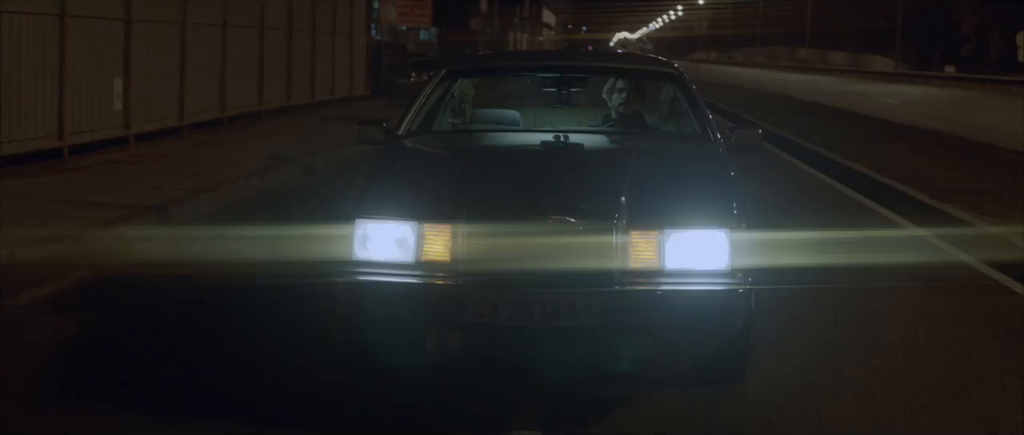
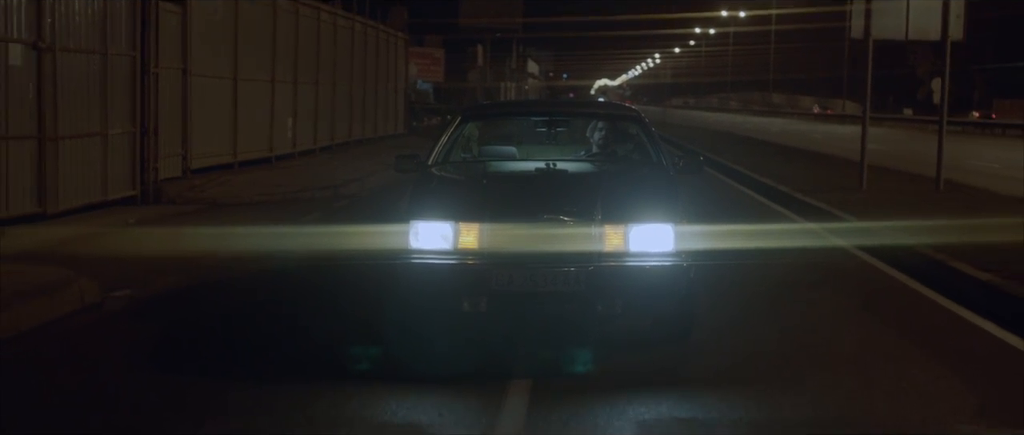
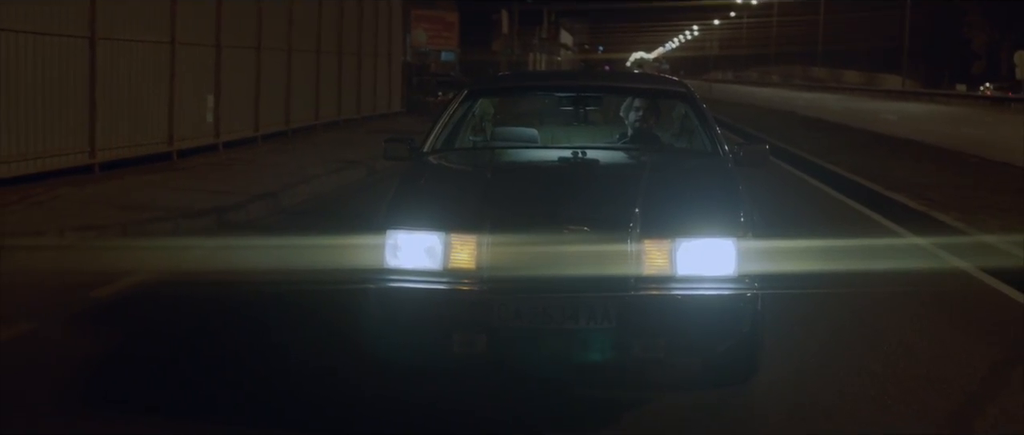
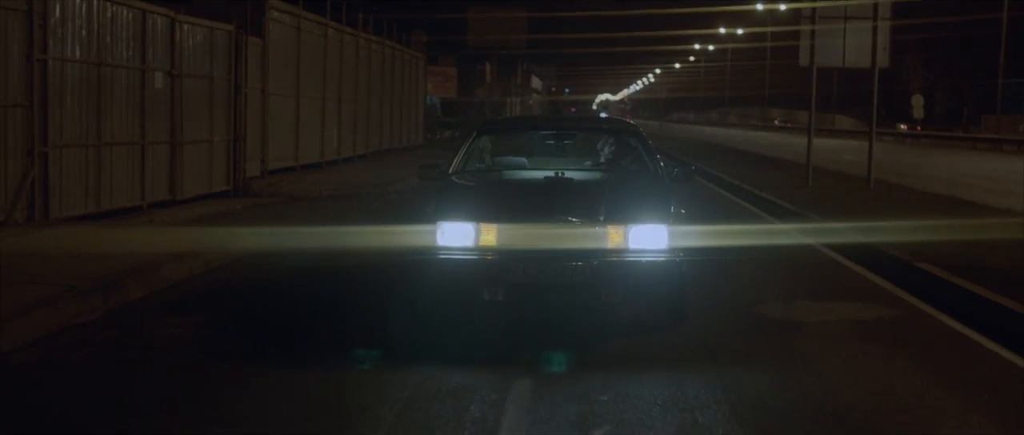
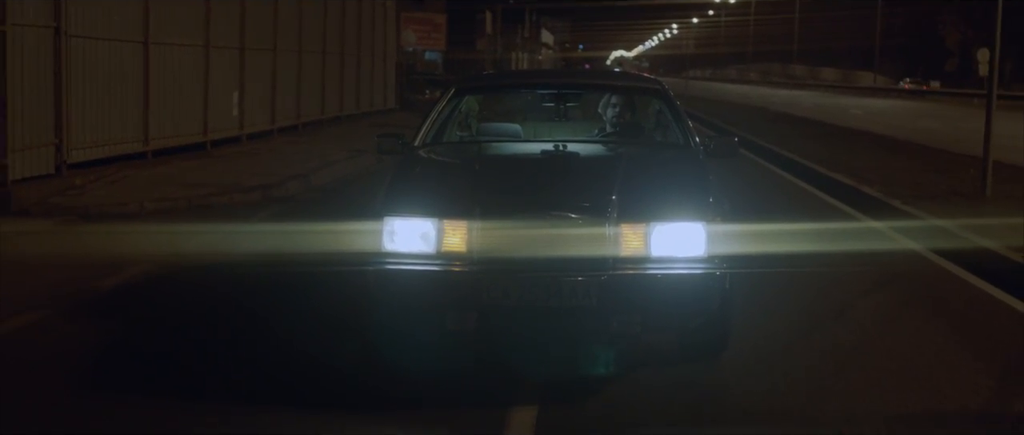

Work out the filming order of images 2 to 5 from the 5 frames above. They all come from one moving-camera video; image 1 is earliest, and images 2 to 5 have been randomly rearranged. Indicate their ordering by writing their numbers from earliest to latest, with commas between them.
3, 5, 2, 4
